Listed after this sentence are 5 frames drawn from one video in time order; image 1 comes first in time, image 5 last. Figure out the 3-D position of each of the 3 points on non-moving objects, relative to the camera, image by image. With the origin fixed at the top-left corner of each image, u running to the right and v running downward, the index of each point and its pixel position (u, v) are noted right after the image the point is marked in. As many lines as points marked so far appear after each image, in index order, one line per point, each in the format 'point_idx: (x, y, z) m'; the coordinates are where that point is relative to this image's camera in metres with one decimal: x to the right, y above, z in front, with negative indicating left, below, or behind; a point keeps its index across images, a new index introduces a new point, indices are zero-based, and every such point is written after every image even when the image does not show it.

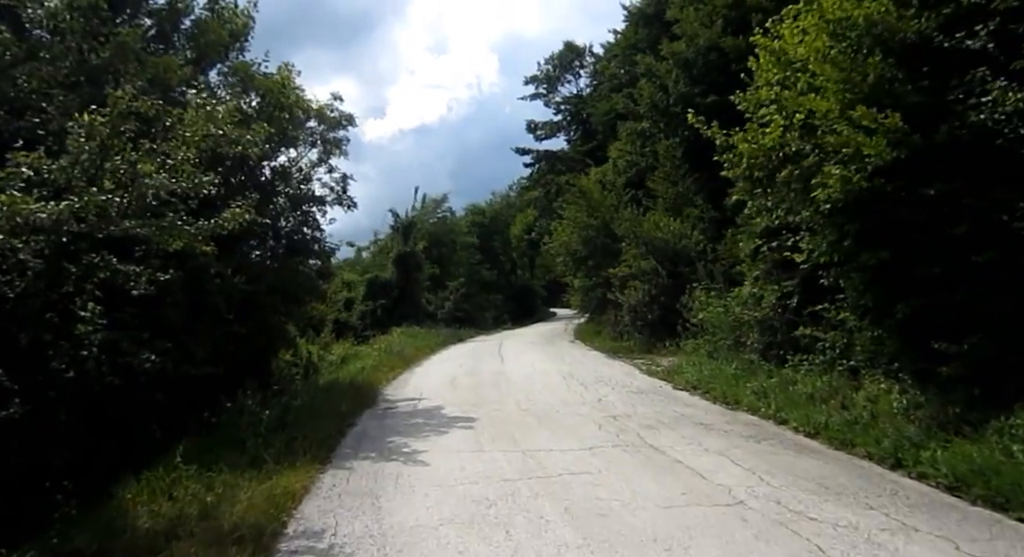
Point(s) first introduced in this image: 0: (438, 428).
0: (-1.1, -2.2, +10.4) m
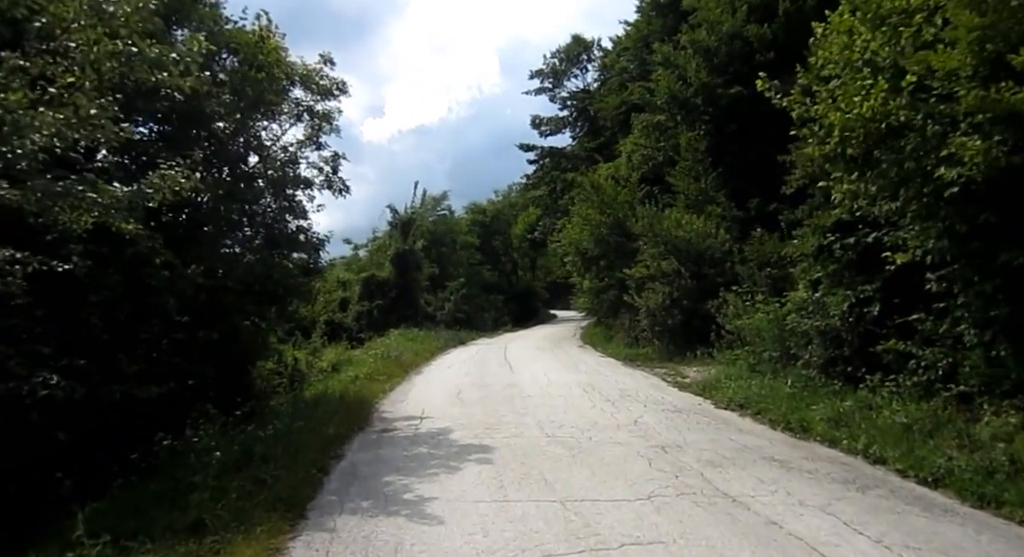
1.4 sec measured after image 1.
0: (-0.8, -2.2, +8.4) m
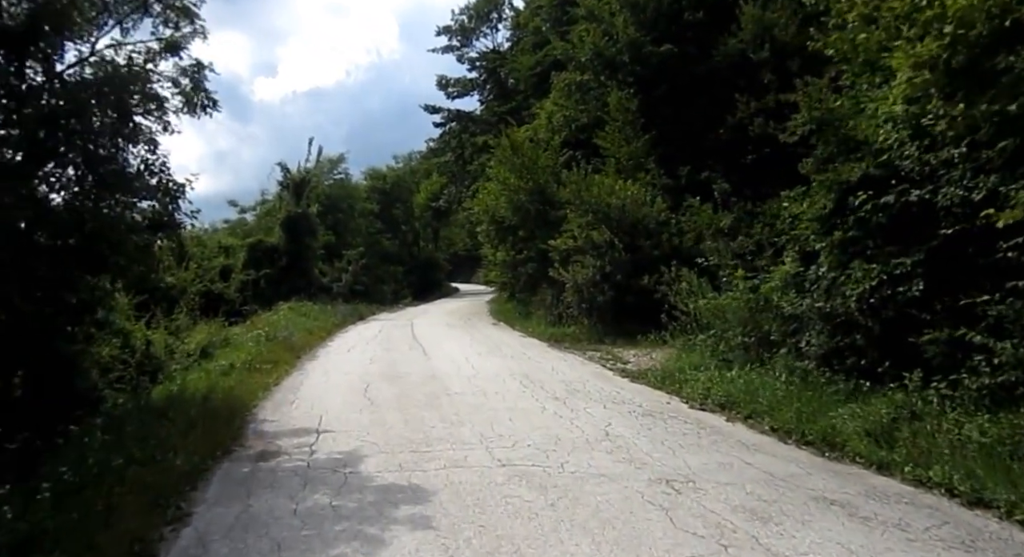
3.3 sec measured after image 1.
0: (-1.1, -1.8, +5.3) m
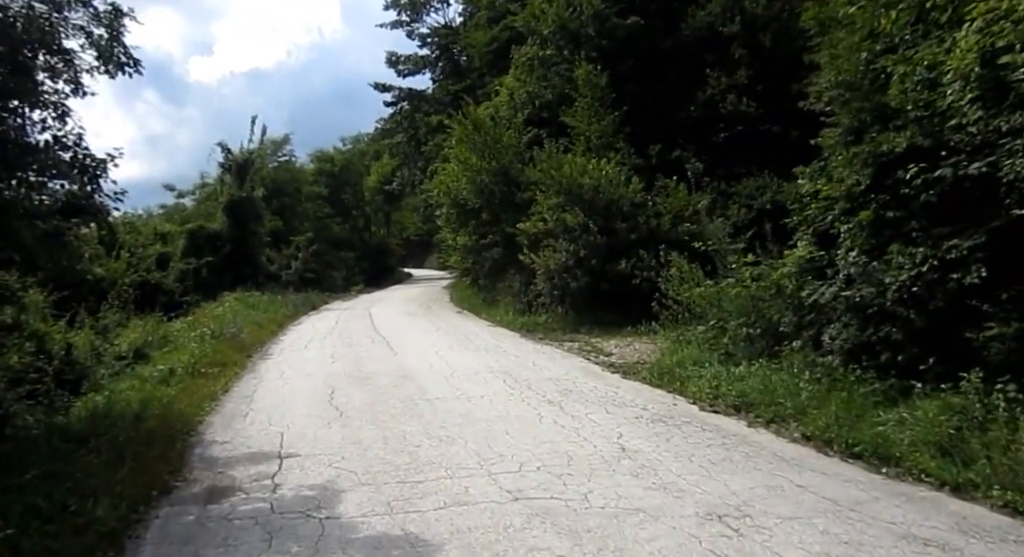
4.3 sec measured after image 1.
0: (-0.9, -1.8, +3.9) m
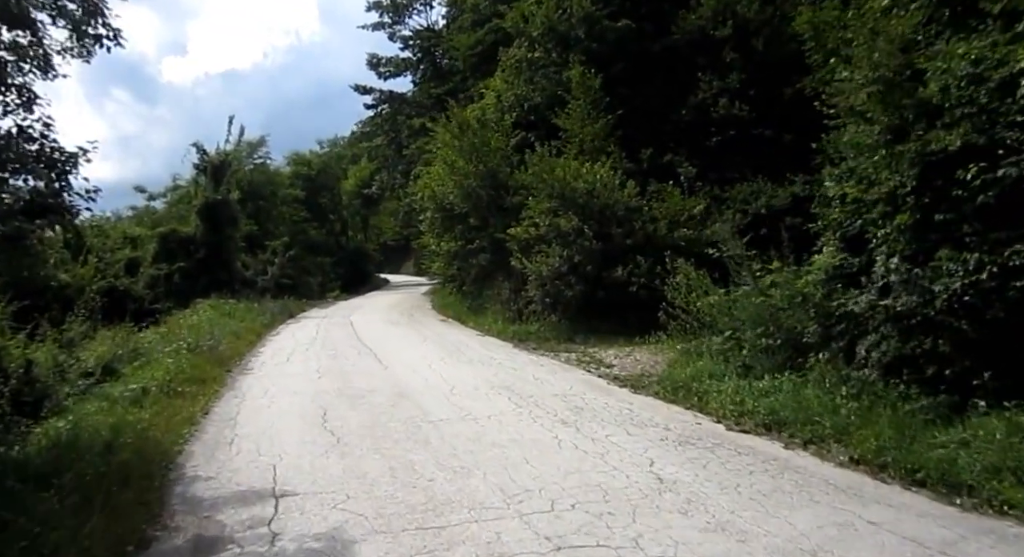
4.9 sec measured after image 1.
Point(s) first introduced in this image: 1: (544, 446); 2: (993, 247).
0: (-0.5, -1.9, +3.1) m
1: (+0.4, -1.9, +7.9) m
2: (+4.8, +0.3, +7.3) m
